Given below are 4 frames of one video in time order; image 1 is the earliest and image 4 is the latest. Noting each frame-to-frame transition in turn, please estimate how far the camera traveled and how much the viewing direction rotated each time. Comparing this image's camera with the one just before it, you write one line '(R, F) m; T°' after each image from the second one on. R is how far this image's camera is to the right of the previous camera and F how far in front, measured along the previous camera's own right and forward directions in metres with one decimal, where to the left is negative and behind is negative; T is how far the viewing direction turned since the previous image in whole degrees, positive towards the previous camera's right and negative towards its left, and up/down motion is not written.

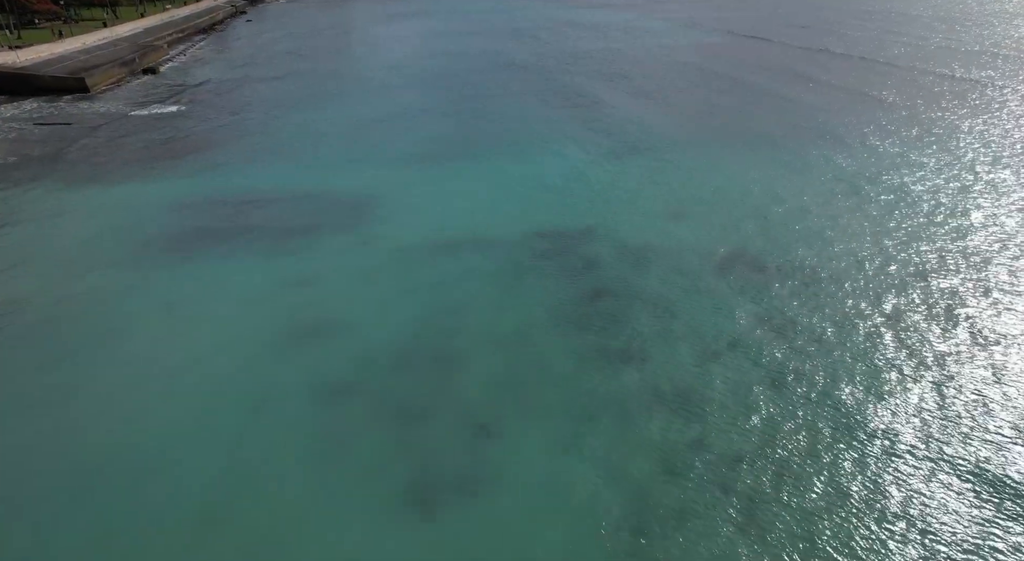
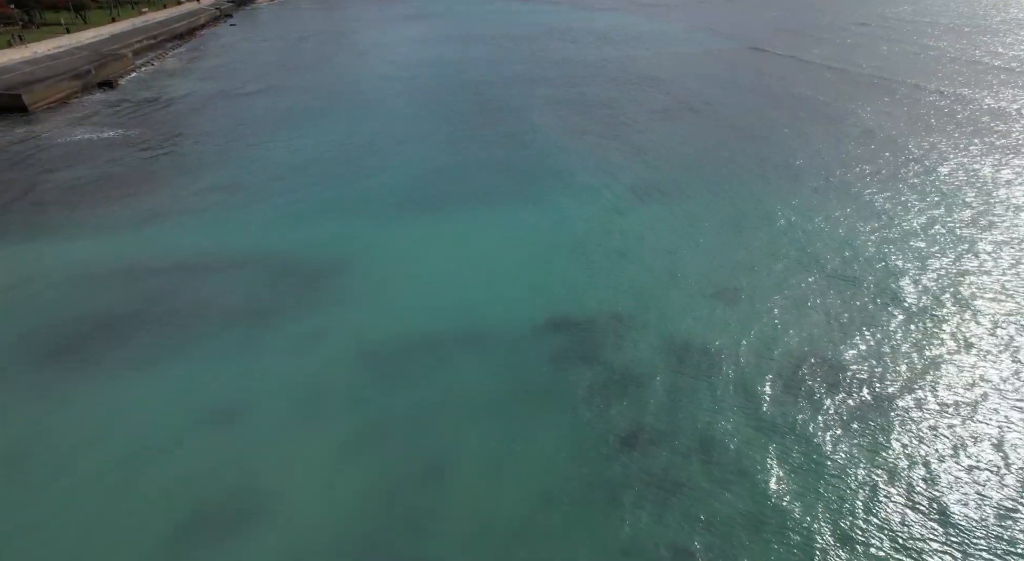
(-0.1, +1.8) m; 0°
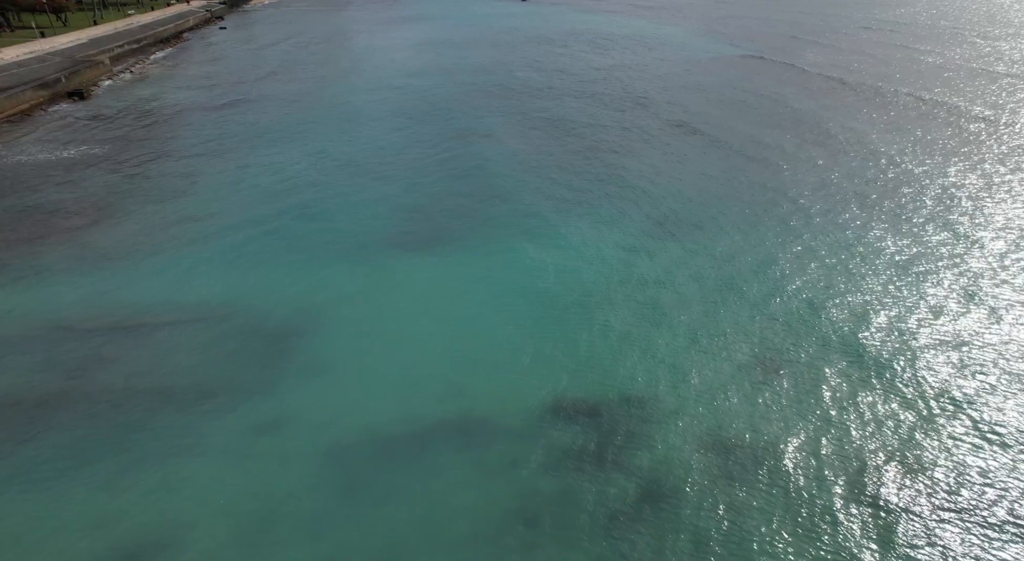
(-0.1, +1.1) m; 0°
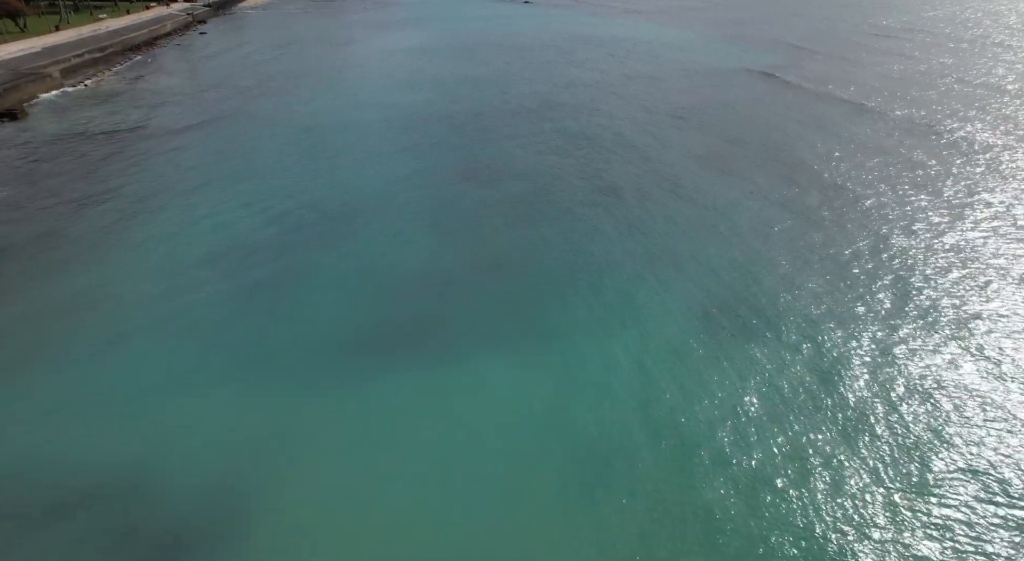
(-0.1, +1.9) m; 0°
